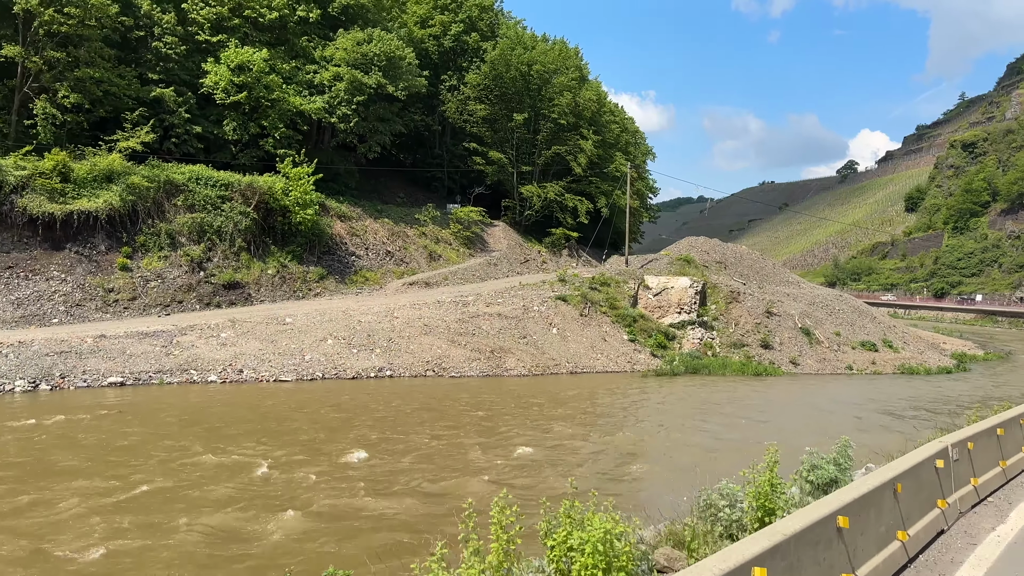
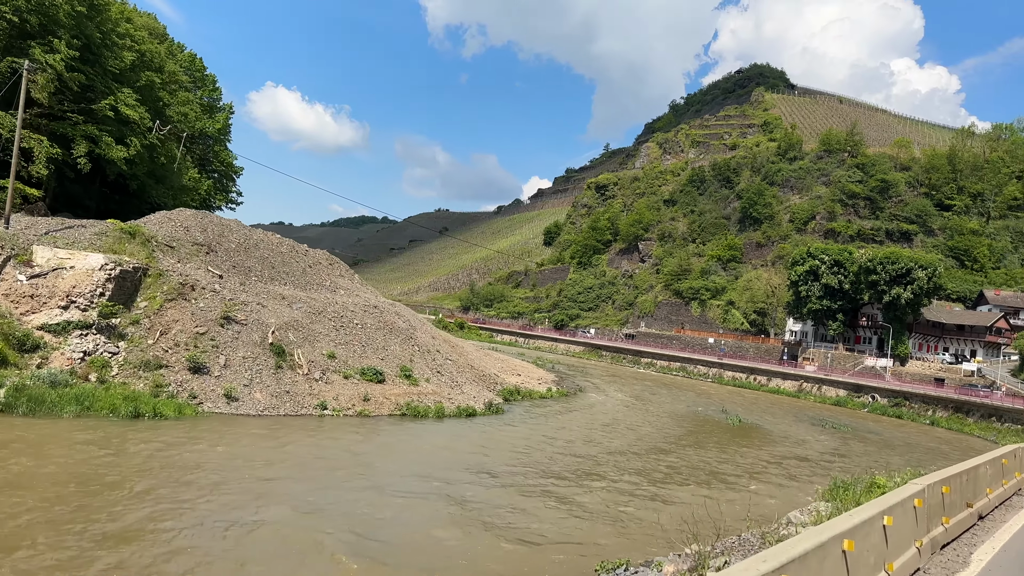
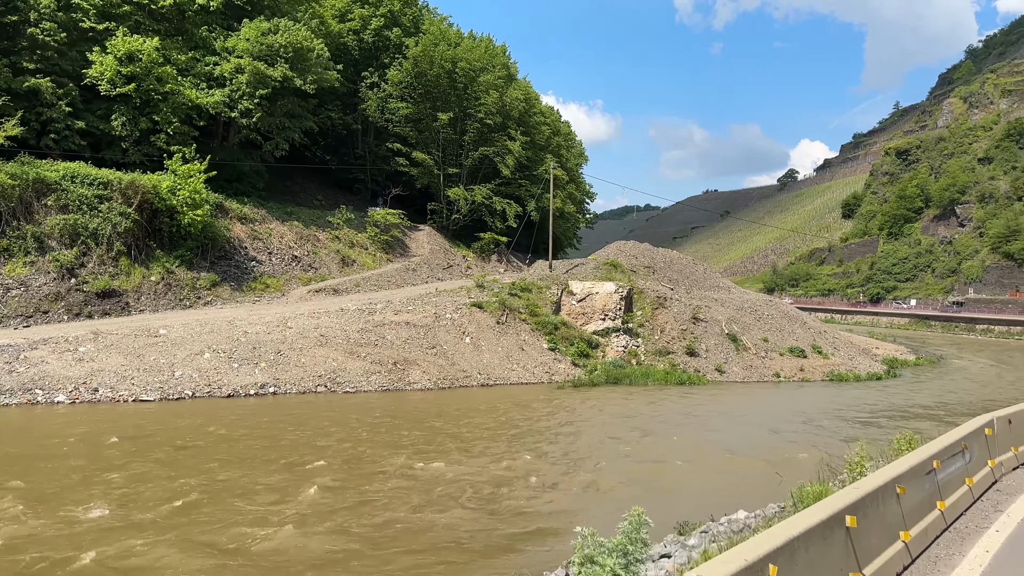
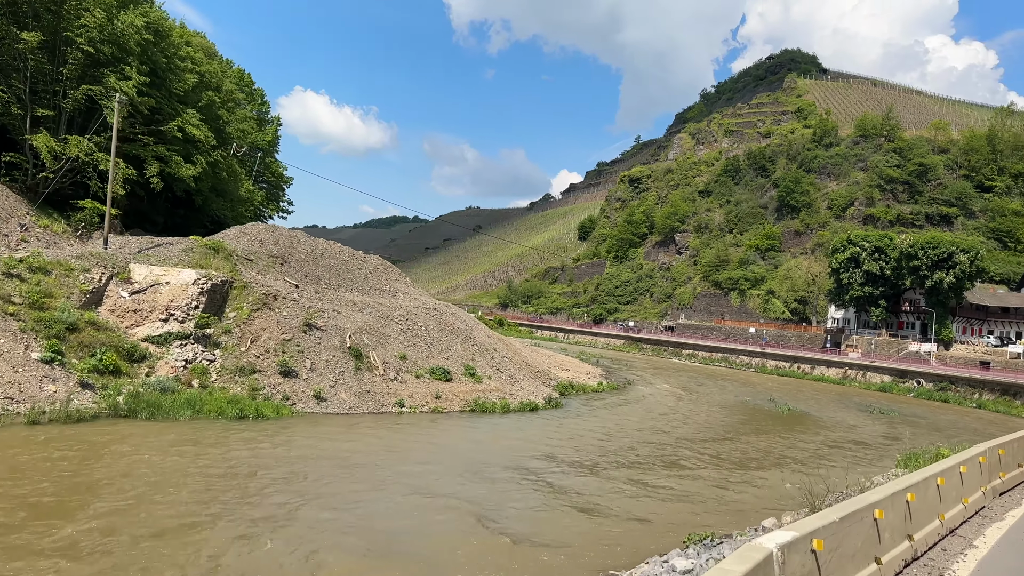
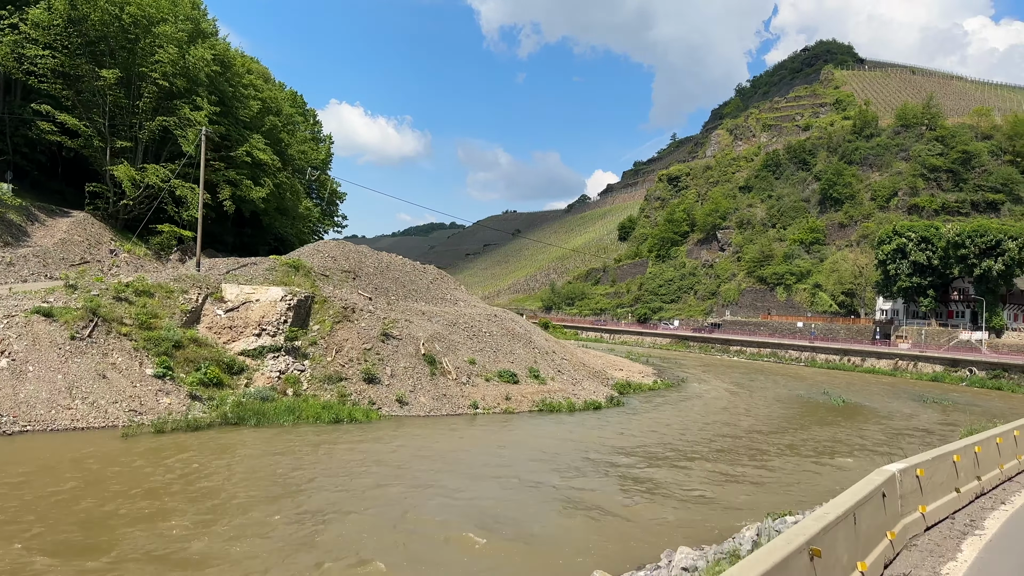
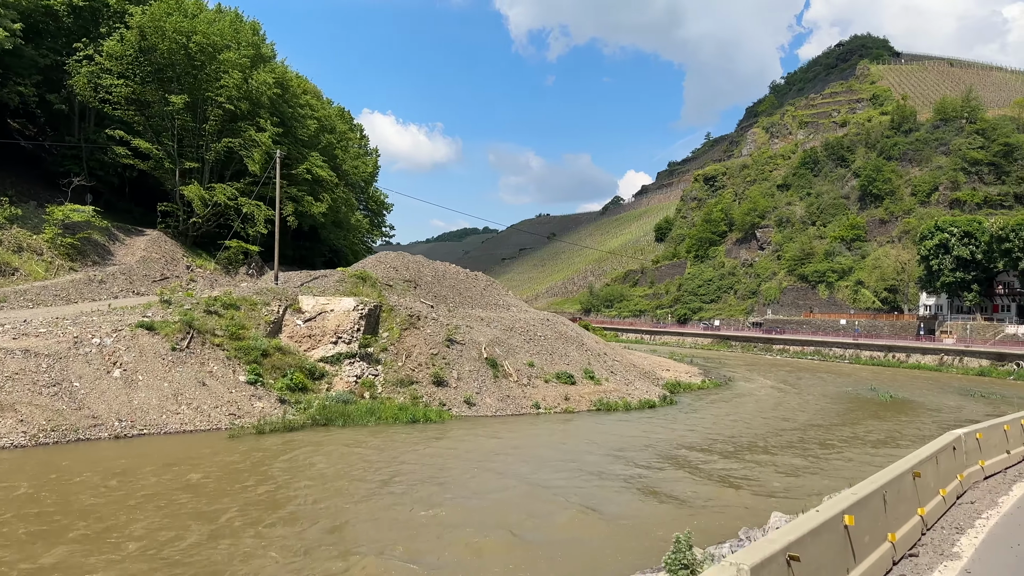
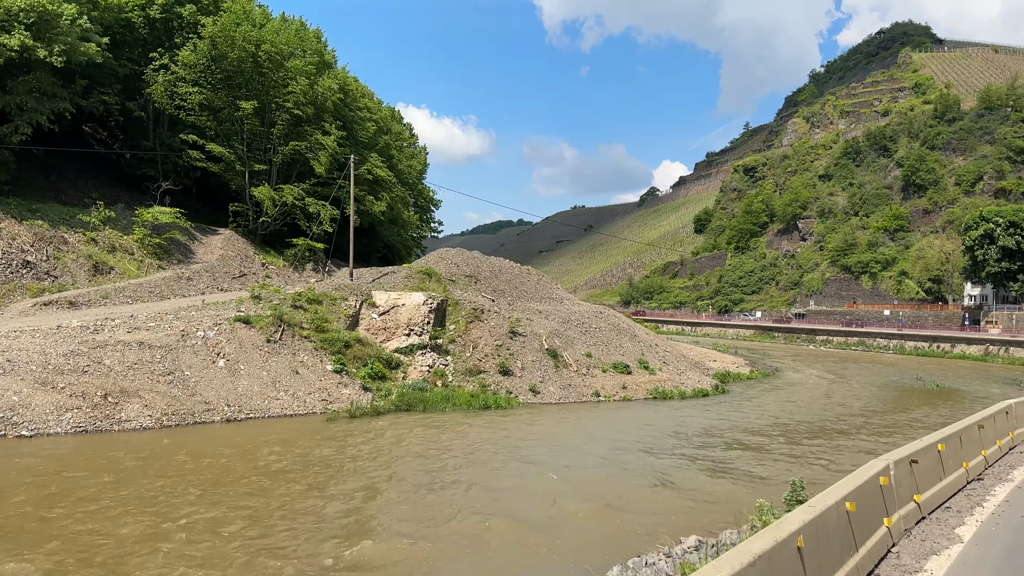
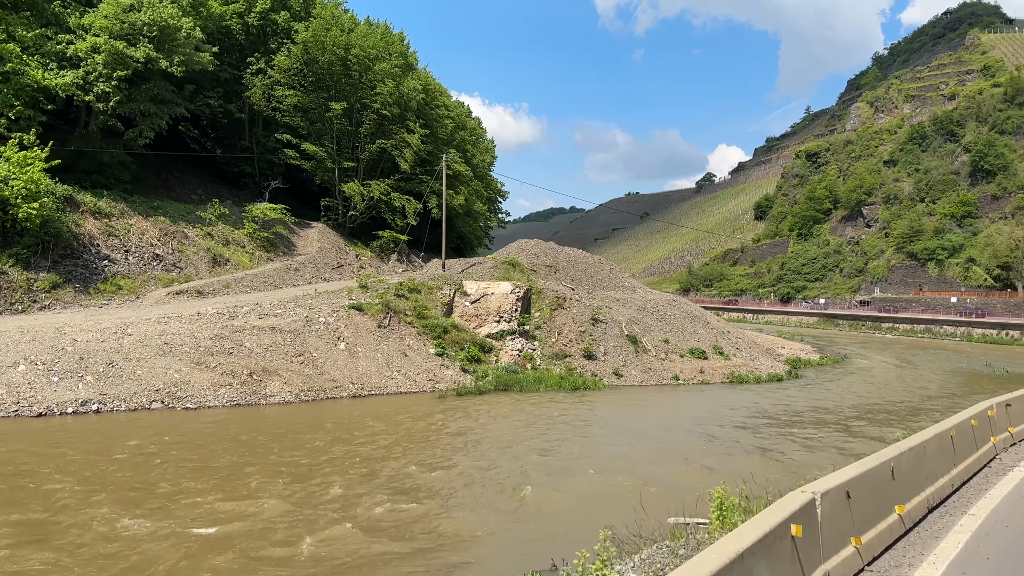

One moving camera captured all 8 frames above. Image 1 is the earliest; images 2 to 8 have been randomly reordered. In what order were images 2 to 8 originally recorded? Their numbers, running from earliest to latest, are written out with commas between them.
3, 8, 7, 6, 5, 4, 2
